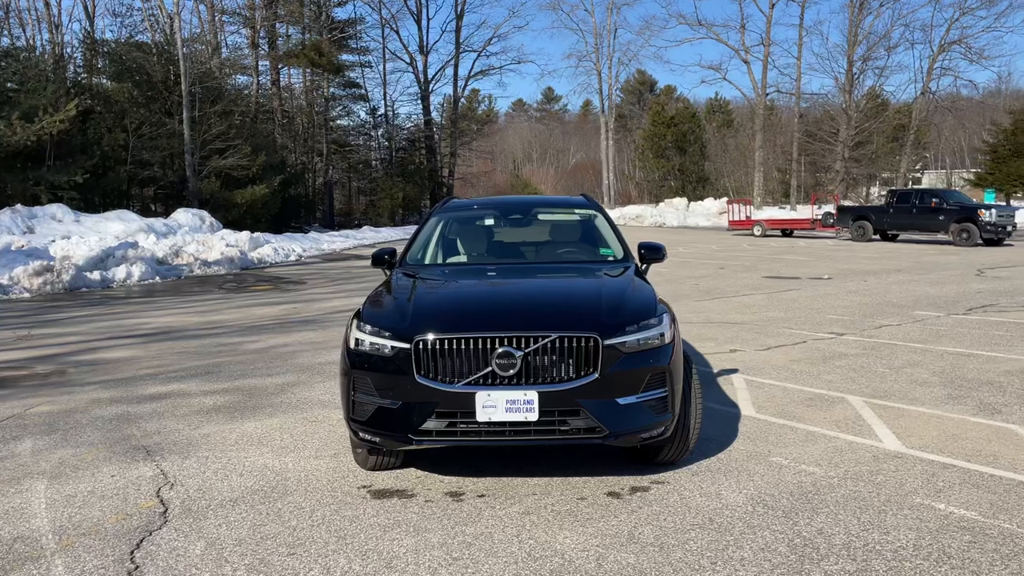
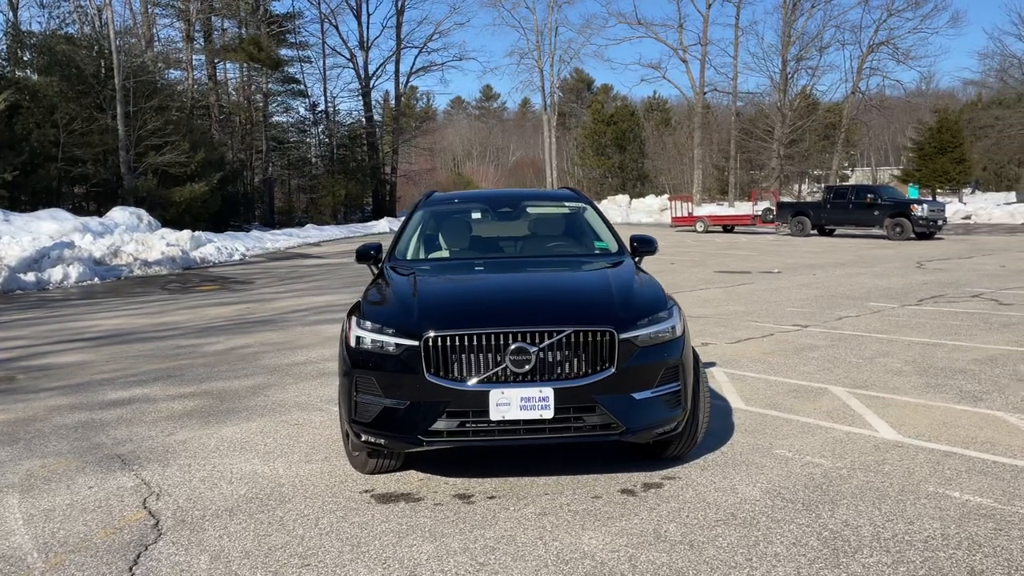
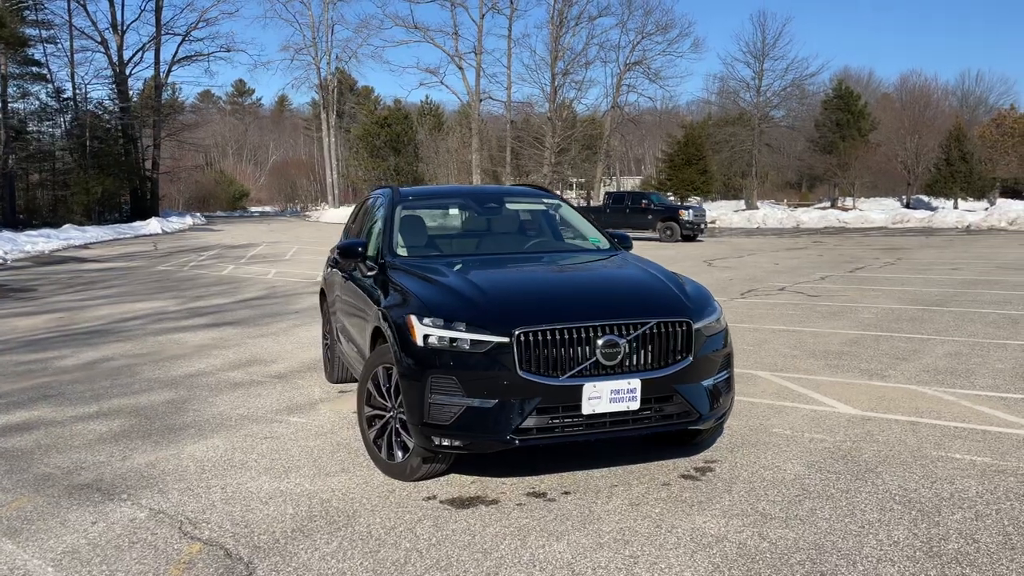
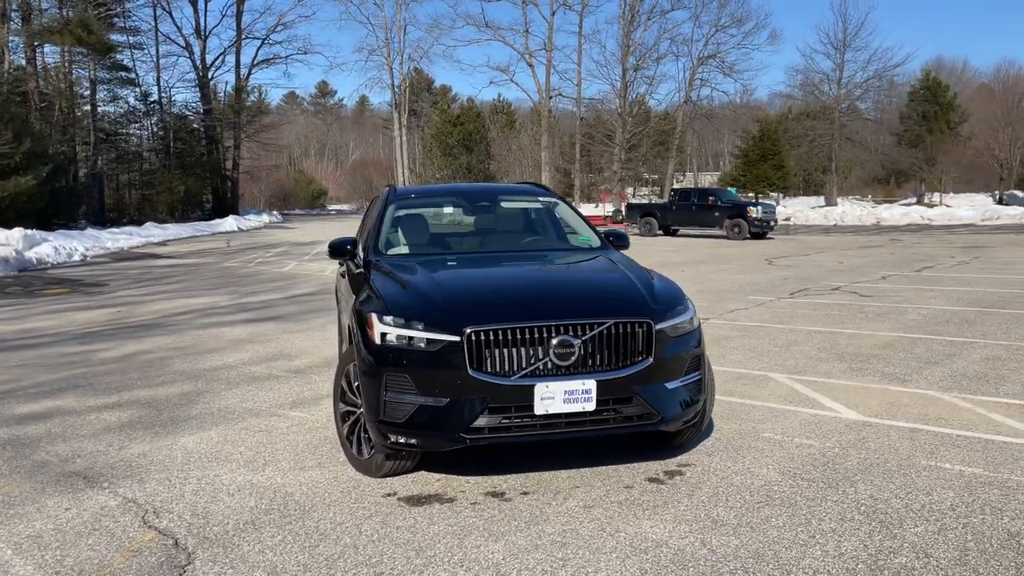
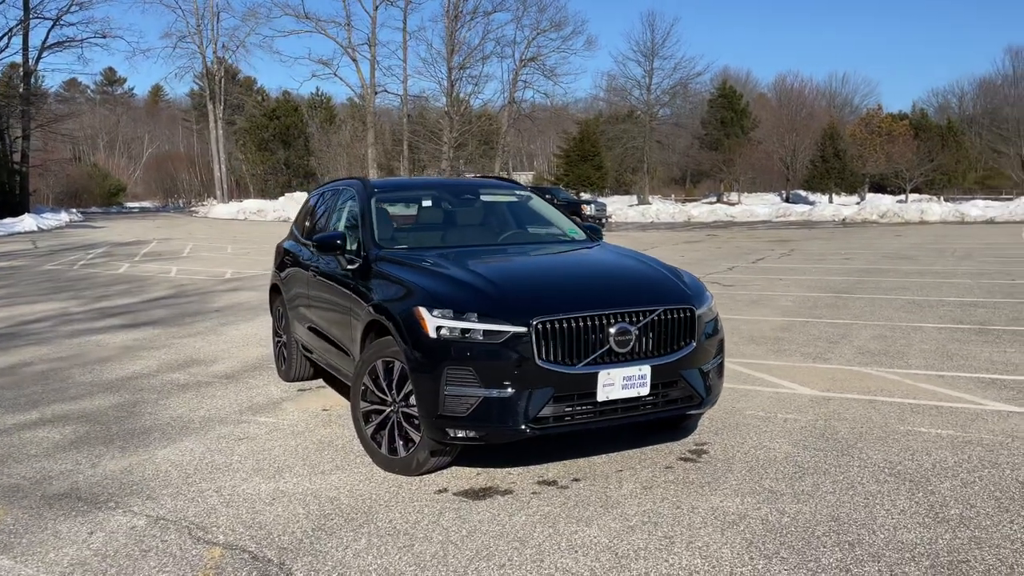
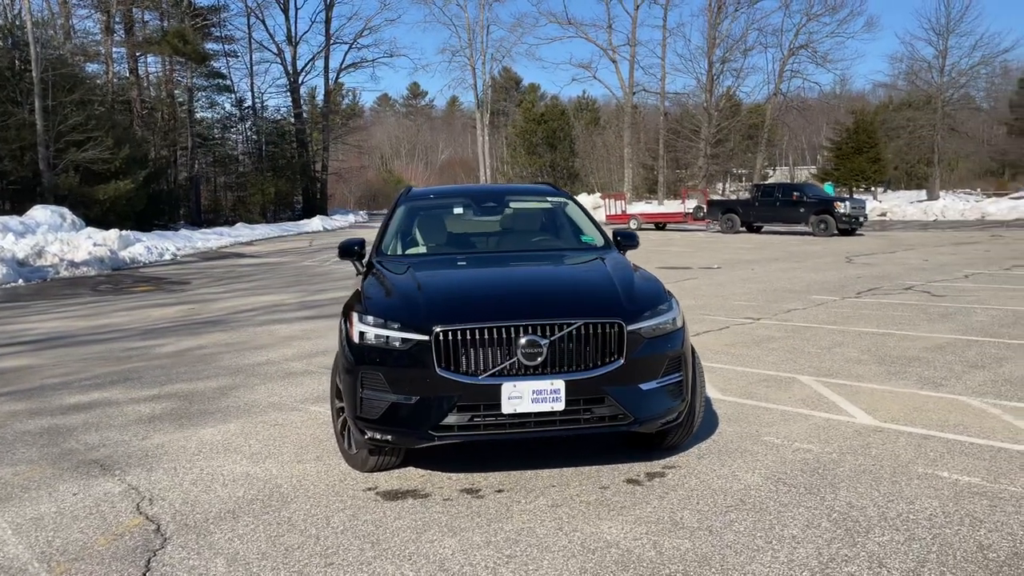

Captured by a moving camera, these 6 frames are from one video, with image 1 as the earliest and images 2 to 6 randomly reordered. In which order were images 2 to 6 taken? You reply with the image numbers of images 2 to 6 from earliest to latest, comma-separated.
2, 6, 4, 3, 5
